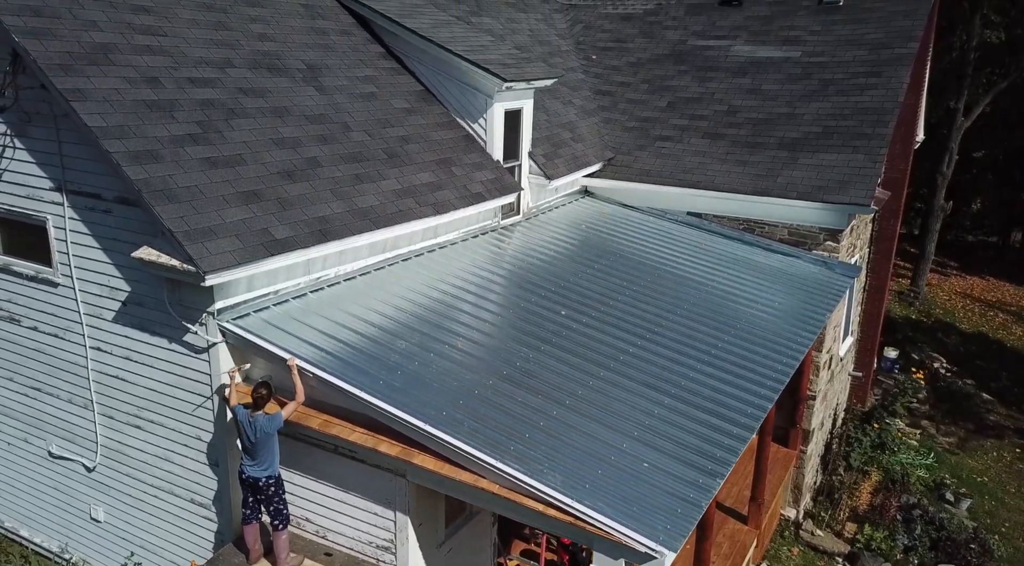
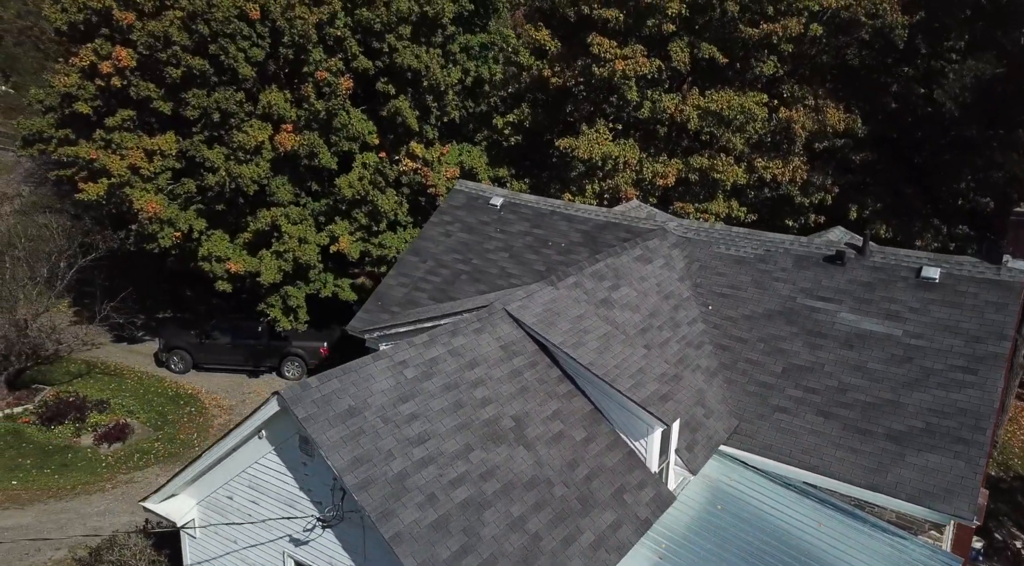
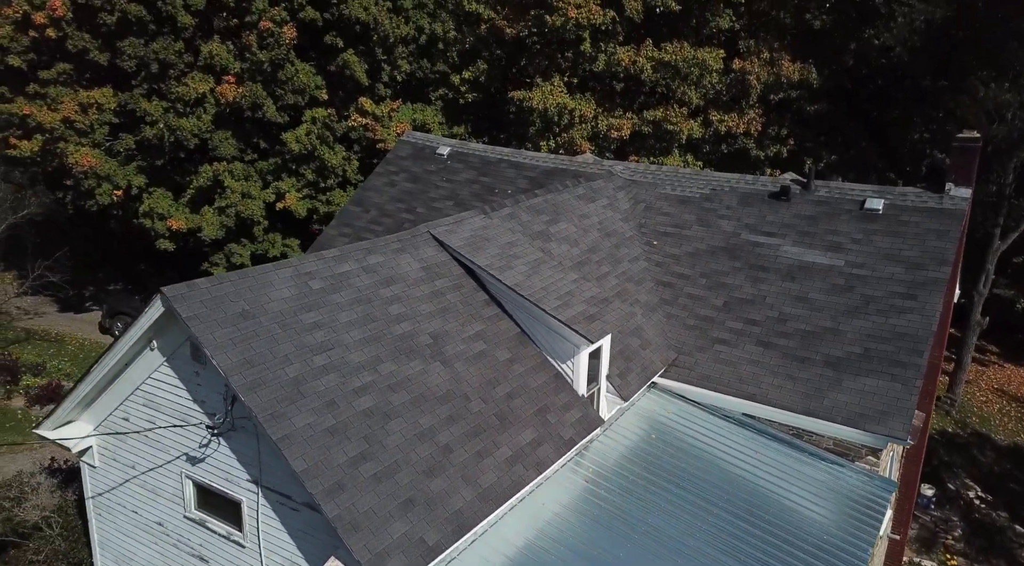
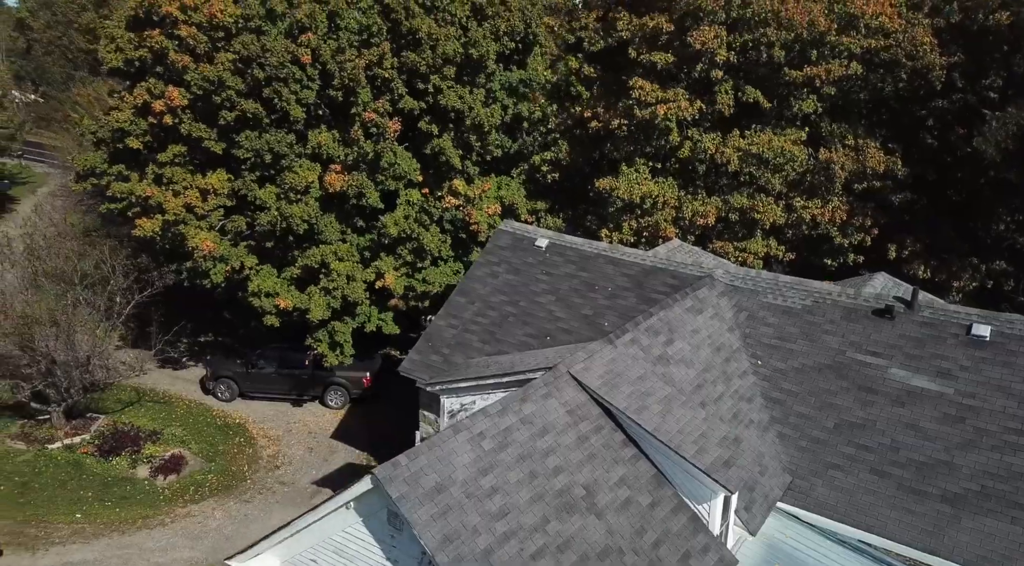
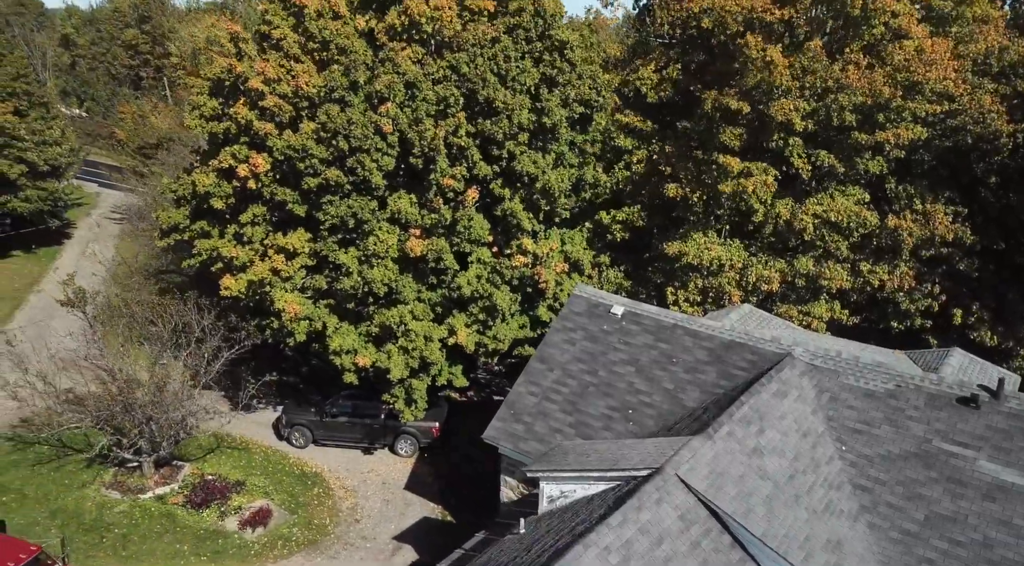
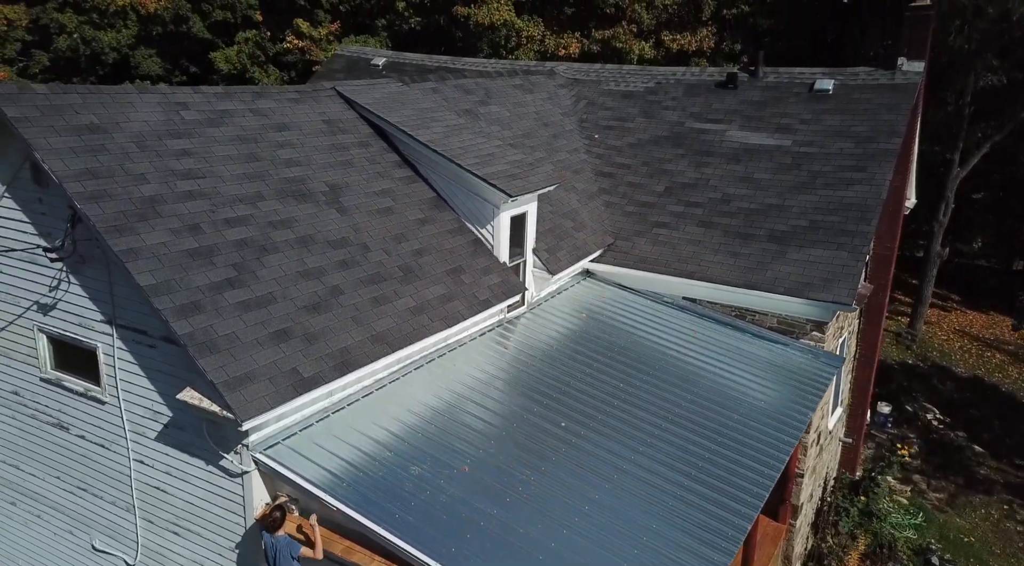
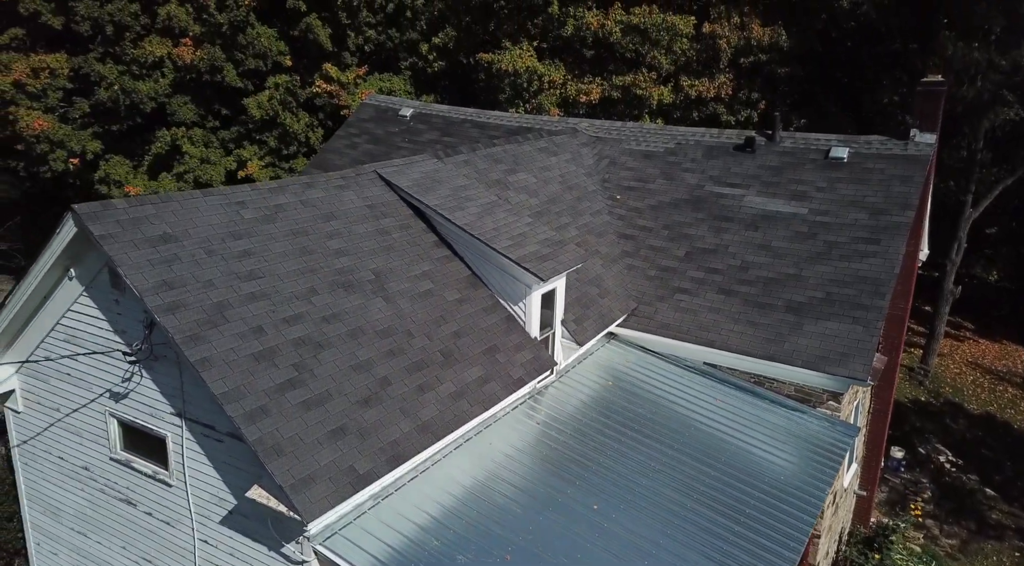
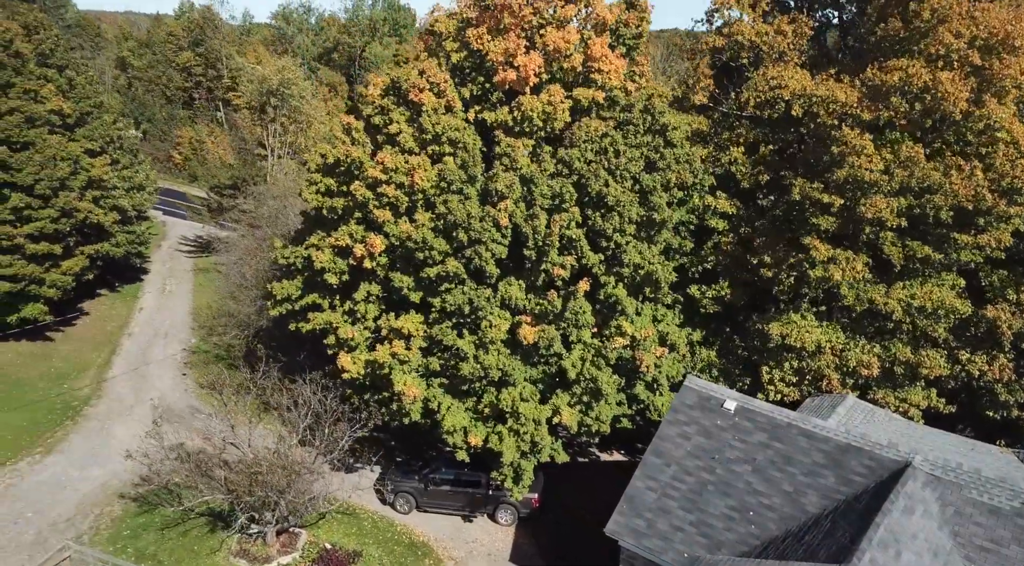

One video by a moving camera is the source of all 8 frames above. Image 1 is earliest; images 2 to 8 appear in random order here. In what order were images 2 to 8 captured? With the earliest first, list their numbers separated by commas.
6, 7, 3, 2, 4, 5, 8
